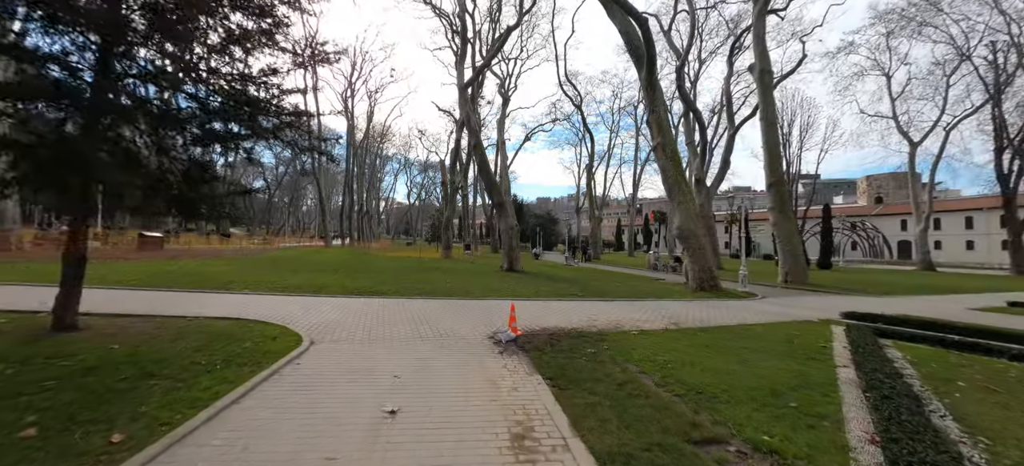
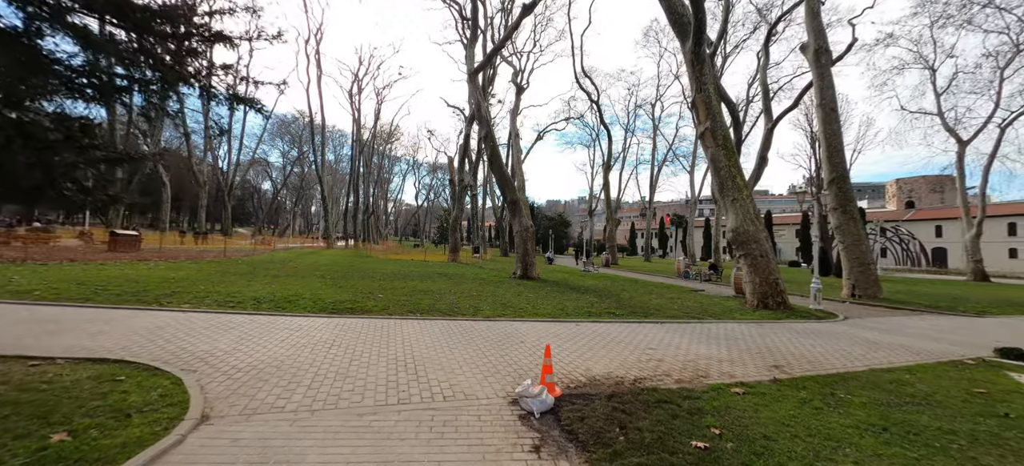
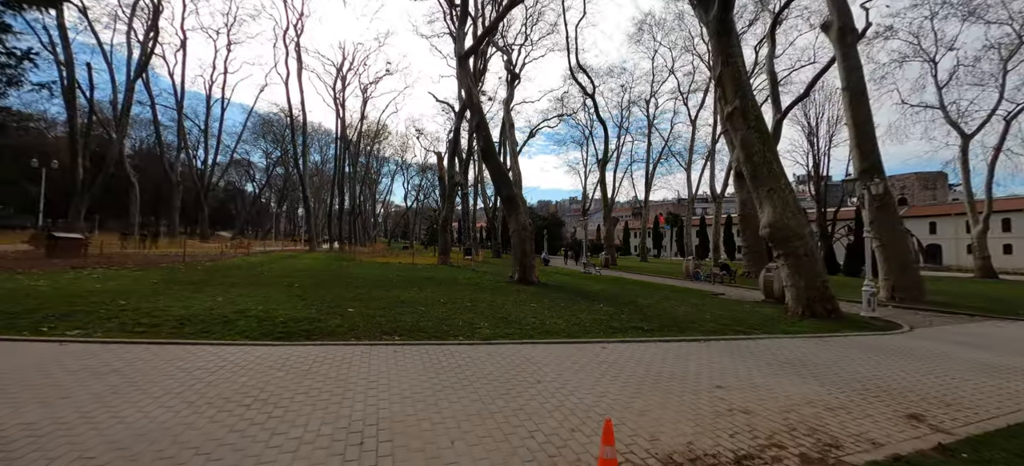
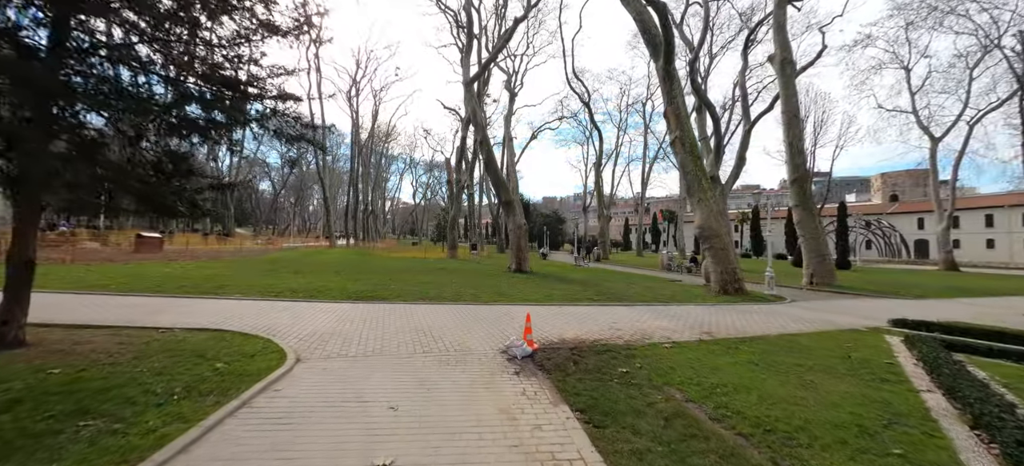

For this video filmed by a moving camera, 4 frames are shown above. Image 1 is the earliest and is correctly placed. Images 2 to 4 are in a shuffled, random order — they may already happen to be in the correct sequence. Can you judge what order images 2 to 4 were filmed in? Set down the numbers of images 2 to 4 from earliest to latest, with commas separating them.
4, 2, 3
